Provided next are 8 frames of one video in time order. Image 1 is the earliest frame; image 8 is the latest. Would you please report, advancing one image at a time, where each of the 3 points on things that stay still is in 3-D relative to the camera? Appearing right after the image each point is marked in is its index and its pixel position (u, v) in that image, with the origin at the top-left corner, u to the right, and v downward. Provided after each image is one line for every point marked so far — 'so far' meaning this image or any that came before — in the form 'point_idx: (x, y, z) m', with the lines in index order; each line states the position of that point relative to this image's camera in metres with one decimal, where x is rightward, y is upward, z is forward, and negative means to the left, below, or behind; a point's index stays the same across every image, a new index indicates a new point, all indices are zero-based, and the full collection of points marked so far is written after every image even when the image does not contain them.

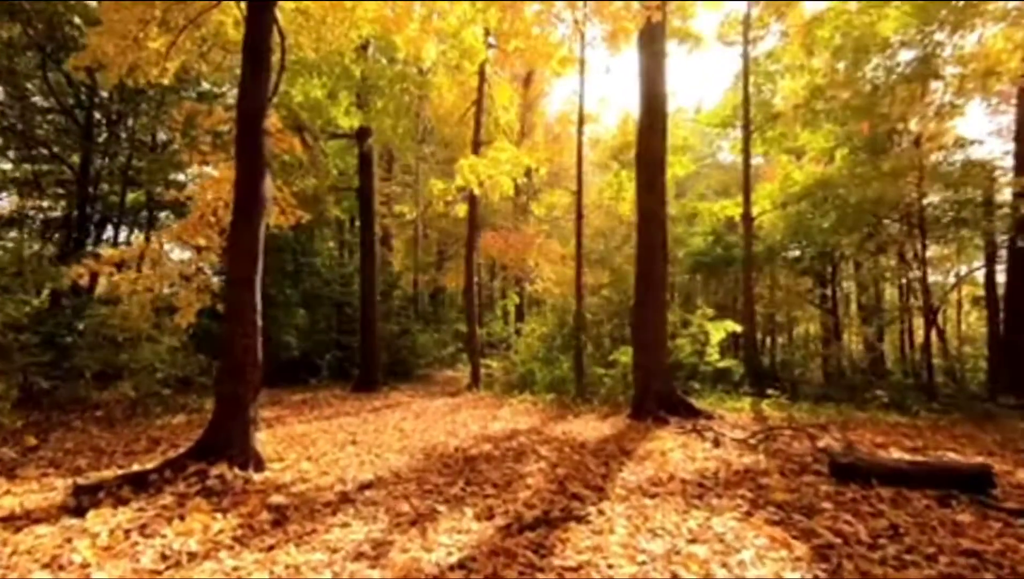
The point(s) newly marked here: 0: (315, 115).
0: (-3.8, +3.3, +15.6) m
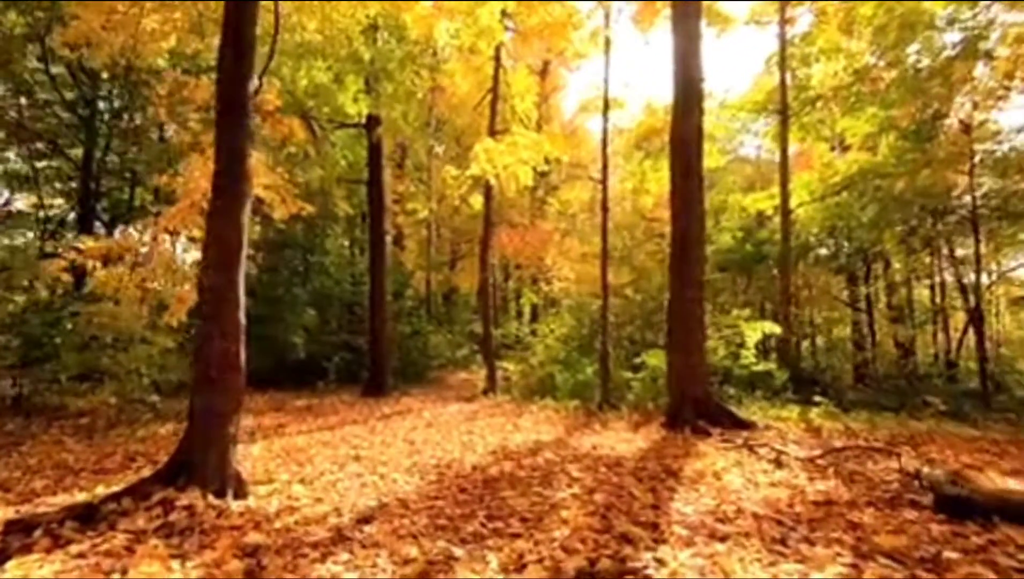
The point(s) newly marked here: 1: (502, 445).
0: (-3.5, +3.3, +14.7) m
1: (-0.1, -1.6, +8.2) m
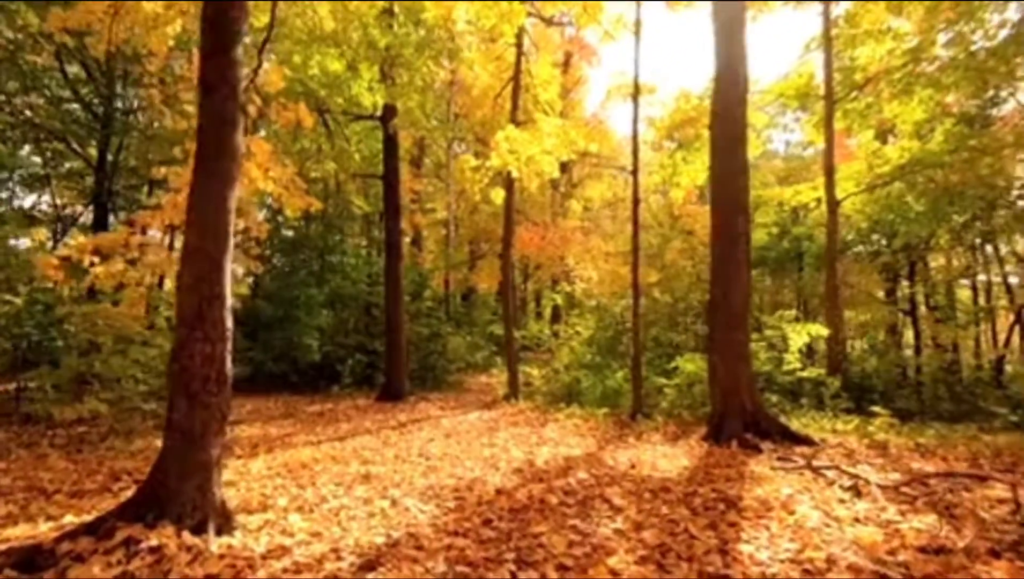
0: (-3.1, +3.3, +13.9) m
1: (+0.2, -1.6, +7.3) m
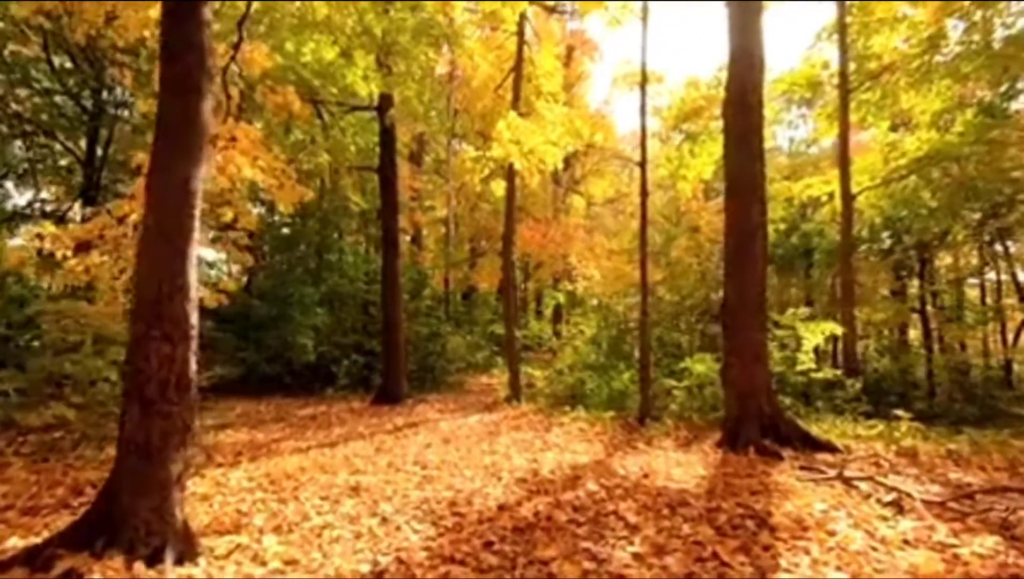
0: (-3.0, +3.4, +13.3) m
1: (+0.2, -1.5, +6.7) m
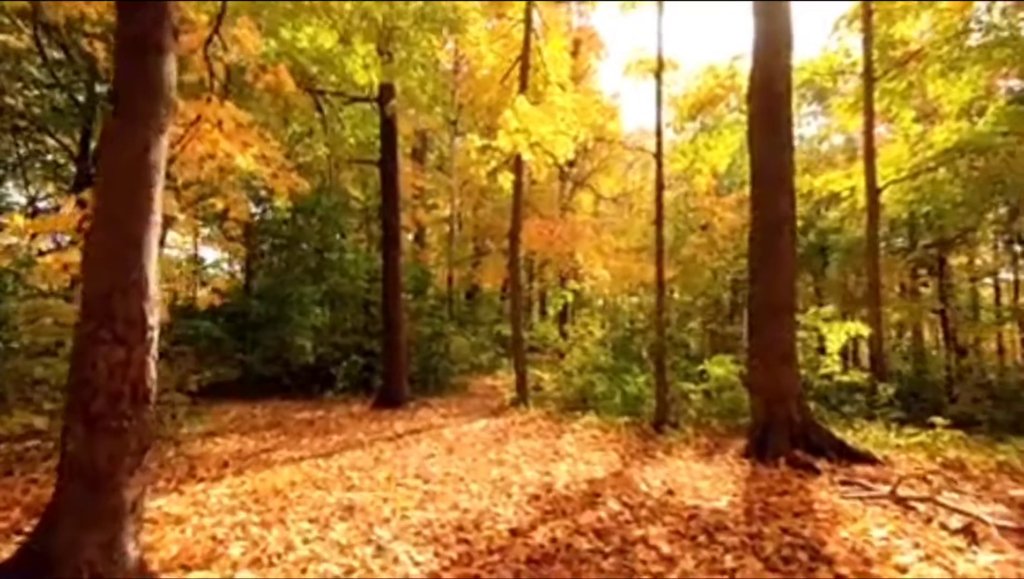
0: (-2.9, +3.4, +12.6) m
1: (+0.3, -1.5, +6.1) m
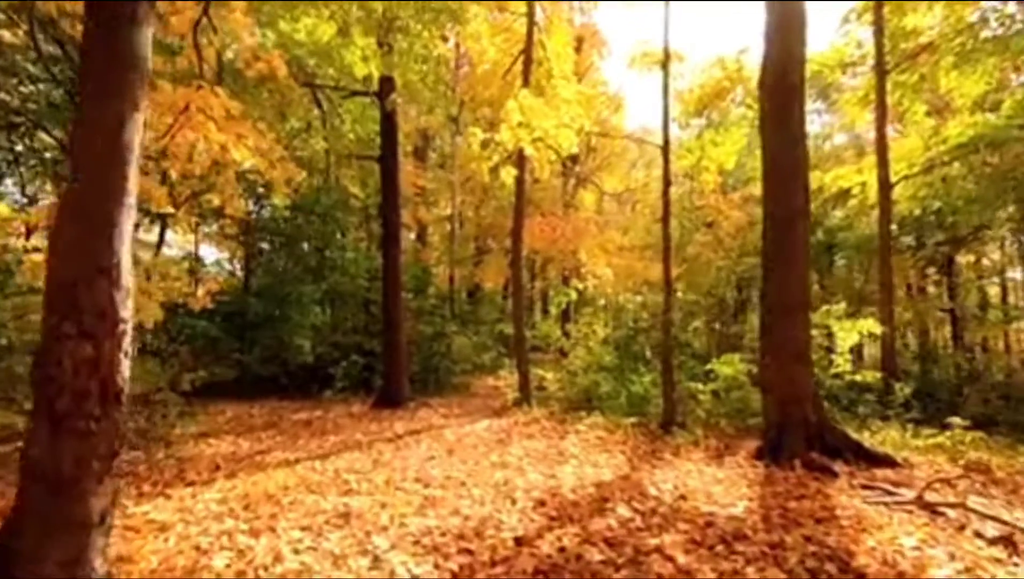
0: (-2.9, +3.4, +12.3) m
1: (+0.3, -1.5, +5.8) m
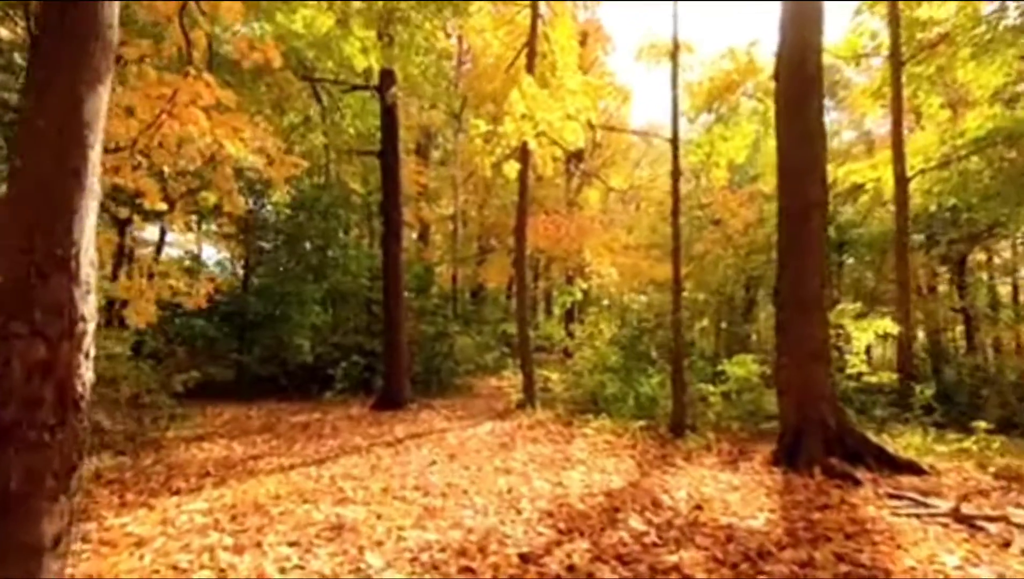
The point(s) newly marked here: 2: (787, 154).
0: (-2.8, +3.4, +12.0) m
1: (+0.3, -1.5, +5.4) m
2: (+2.6, +1.3, +7.6) m
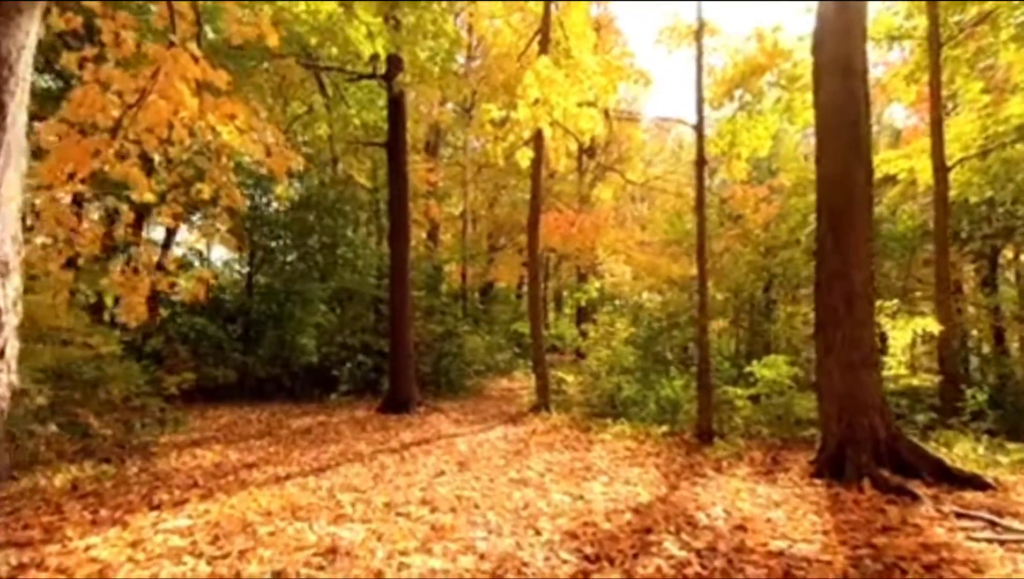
0: (-2.6, +3.5, +11.4) m
1: (+0.4, -1.4, +4.8) m
2: (+2.8, +1.4, +7.0) m
